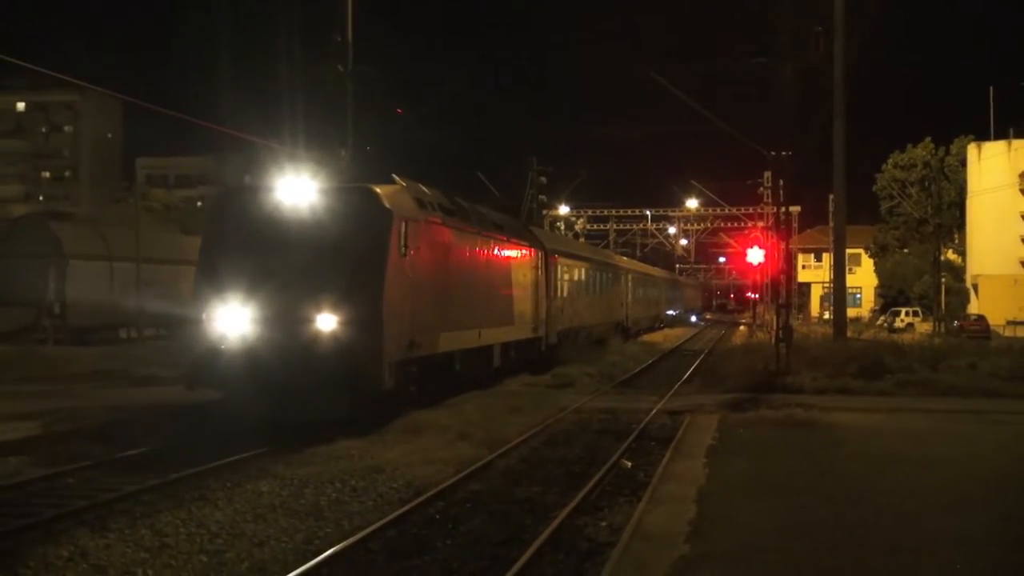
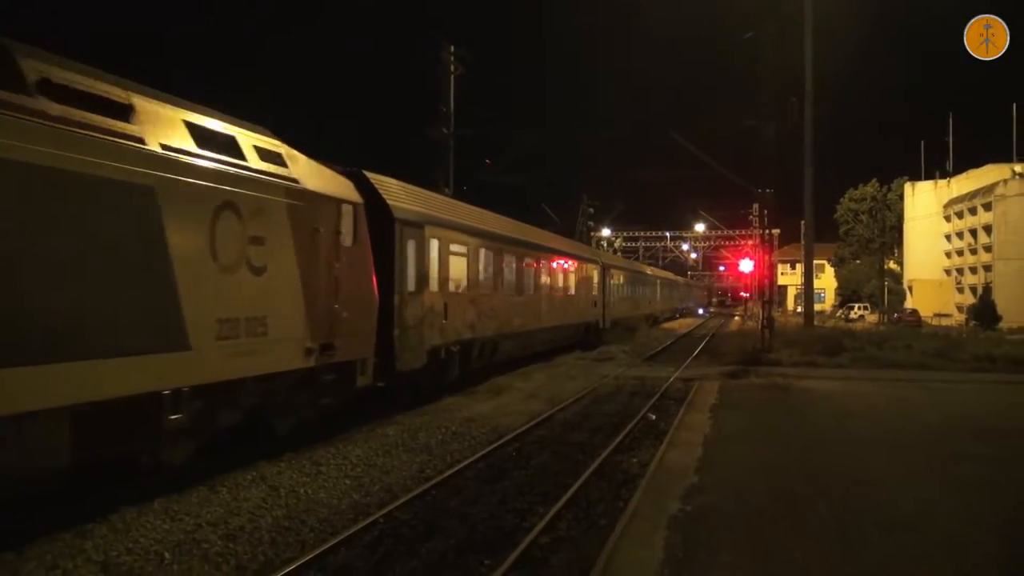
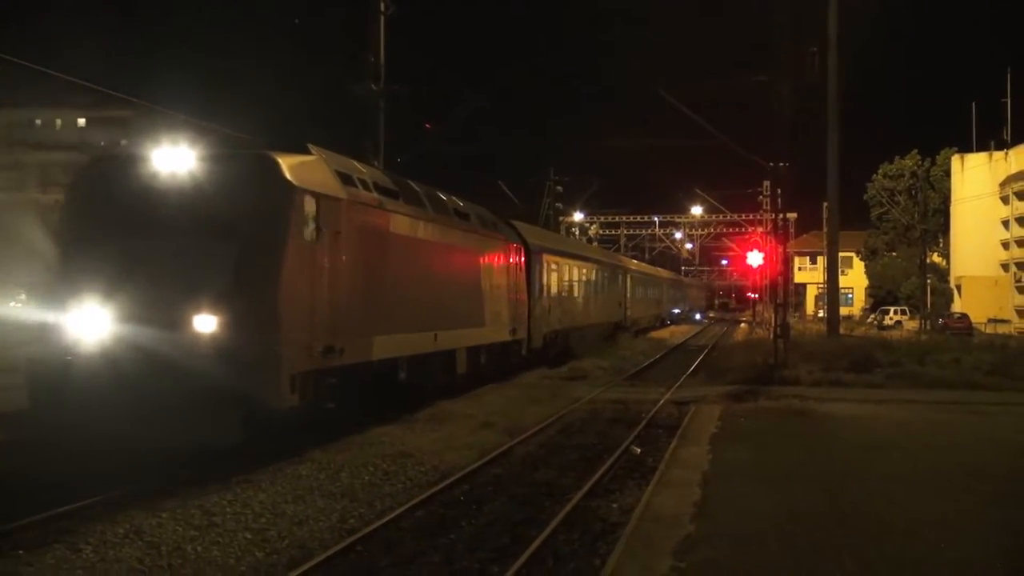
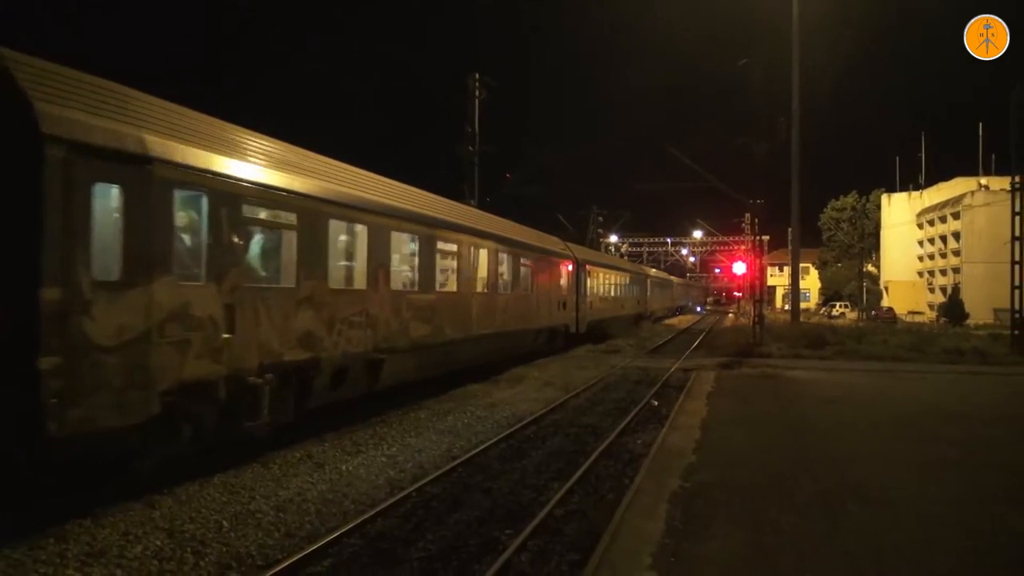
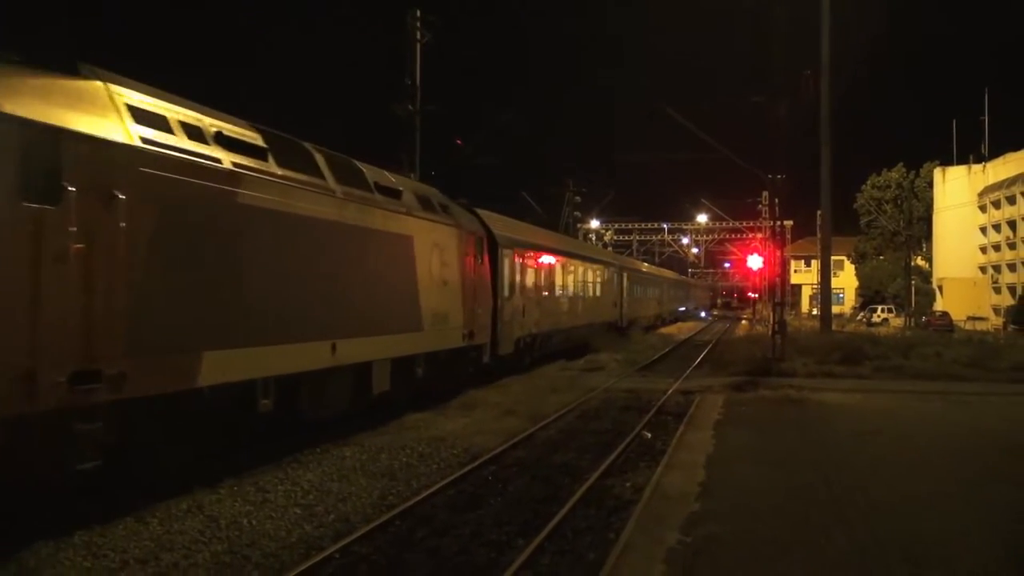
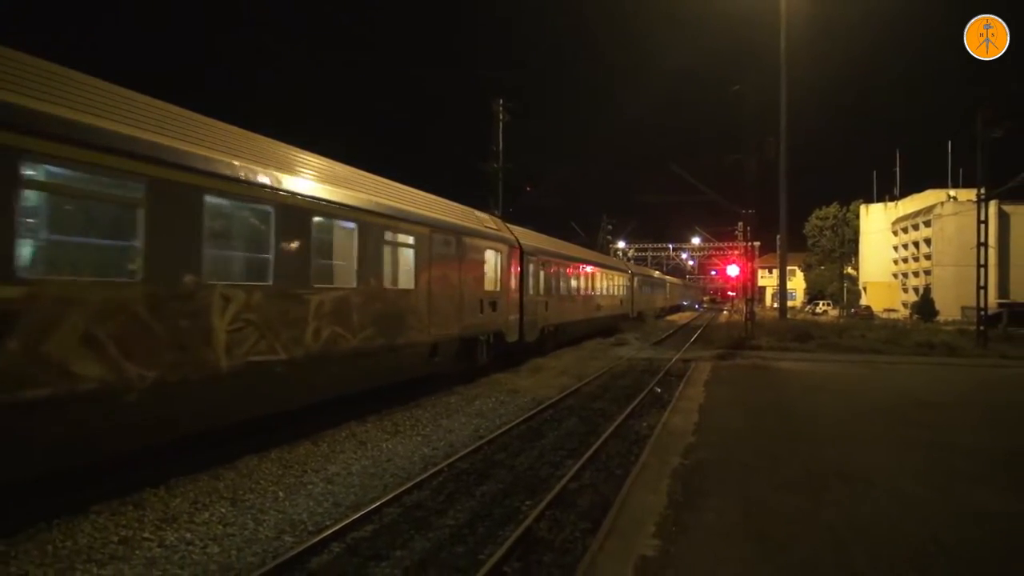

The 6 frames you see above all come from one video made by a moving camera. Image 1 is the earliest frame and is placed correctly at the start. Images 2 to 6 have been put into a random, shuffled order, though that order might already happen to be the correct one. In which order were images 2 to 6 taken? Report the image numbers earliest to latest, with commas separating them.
3, 5, 2, 4, 6
